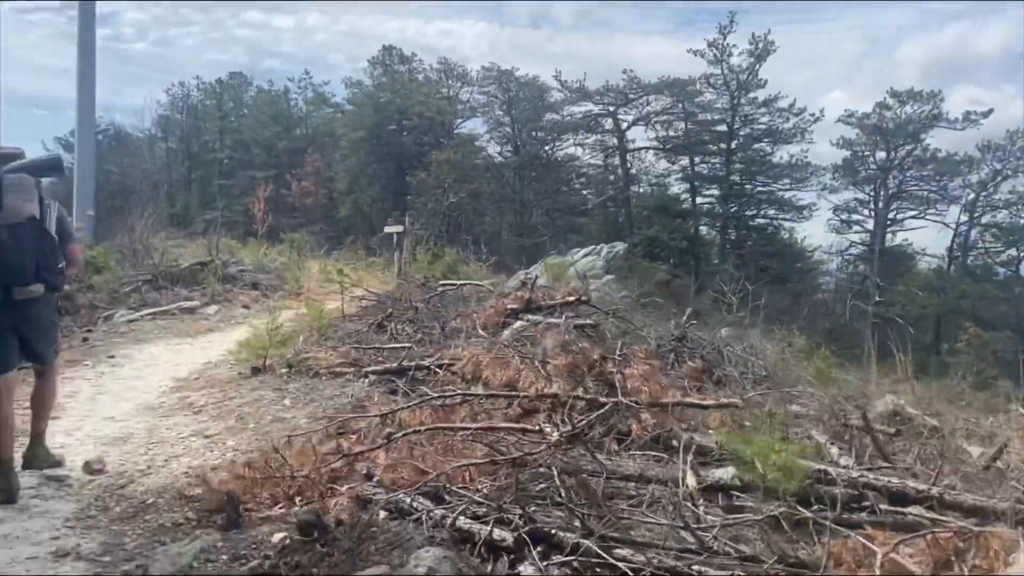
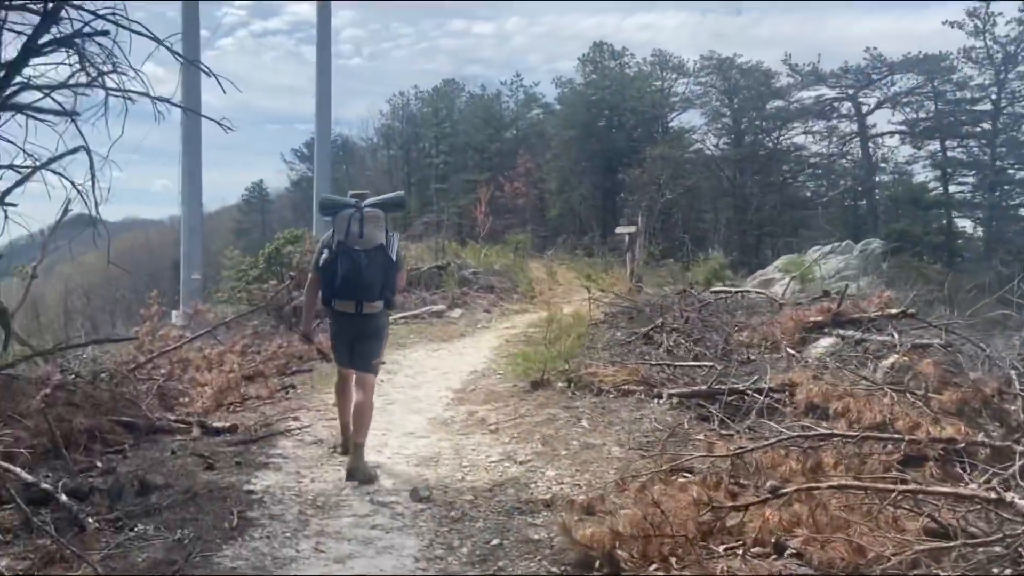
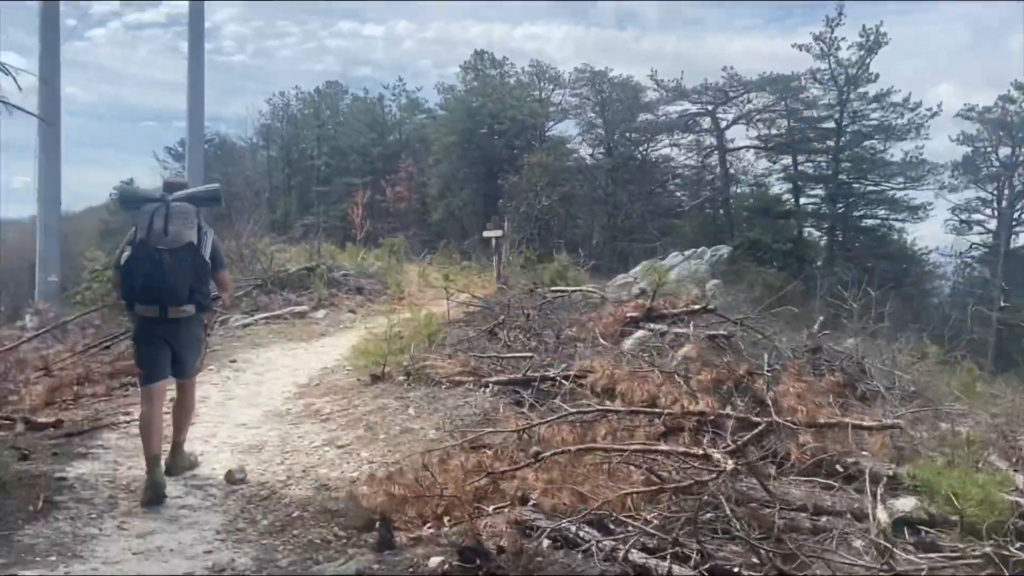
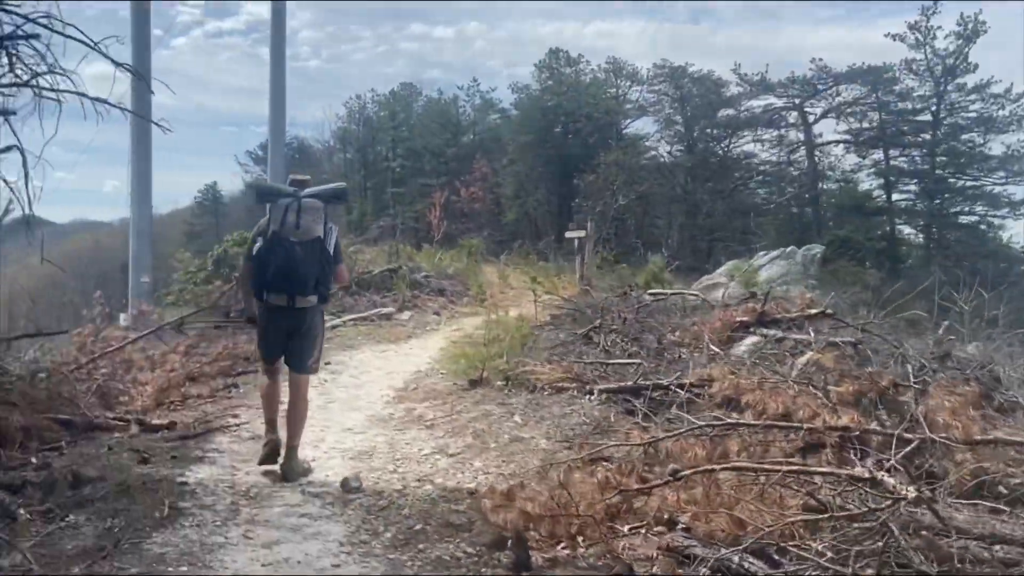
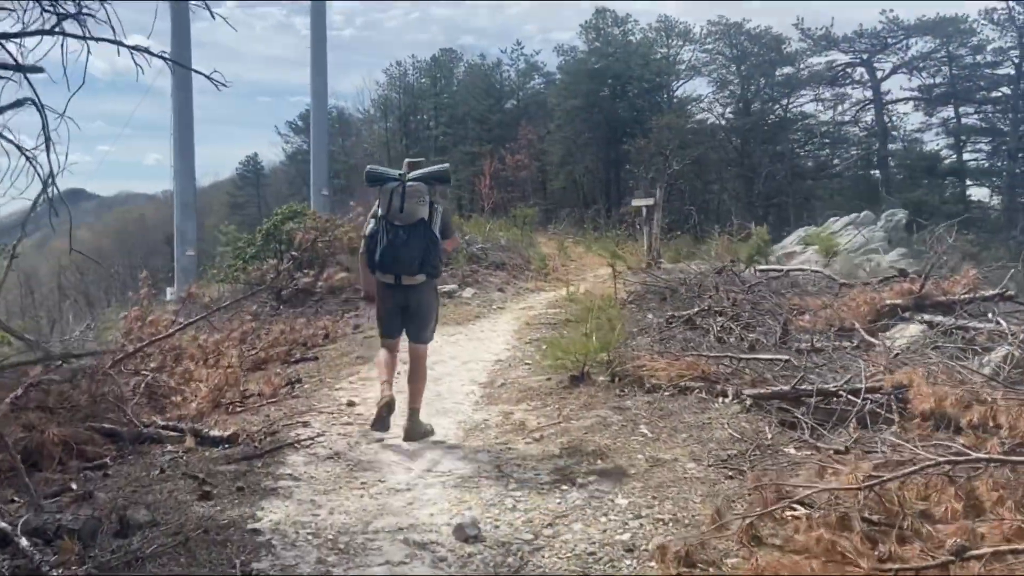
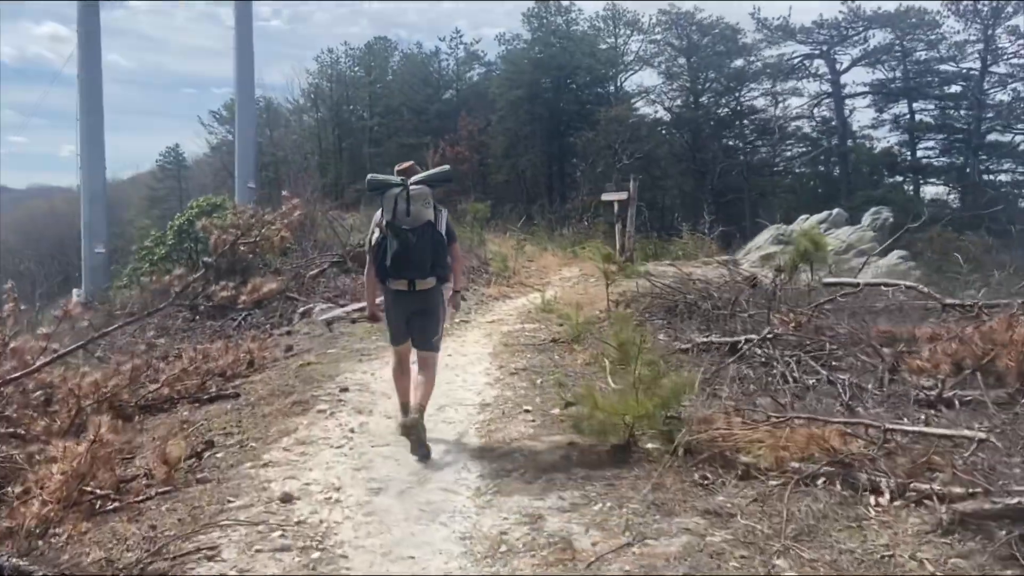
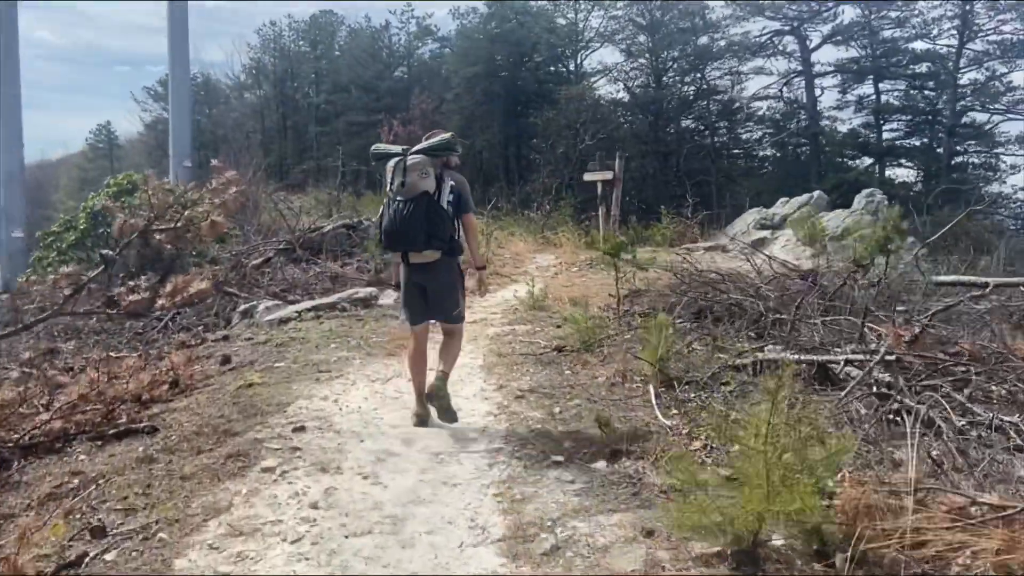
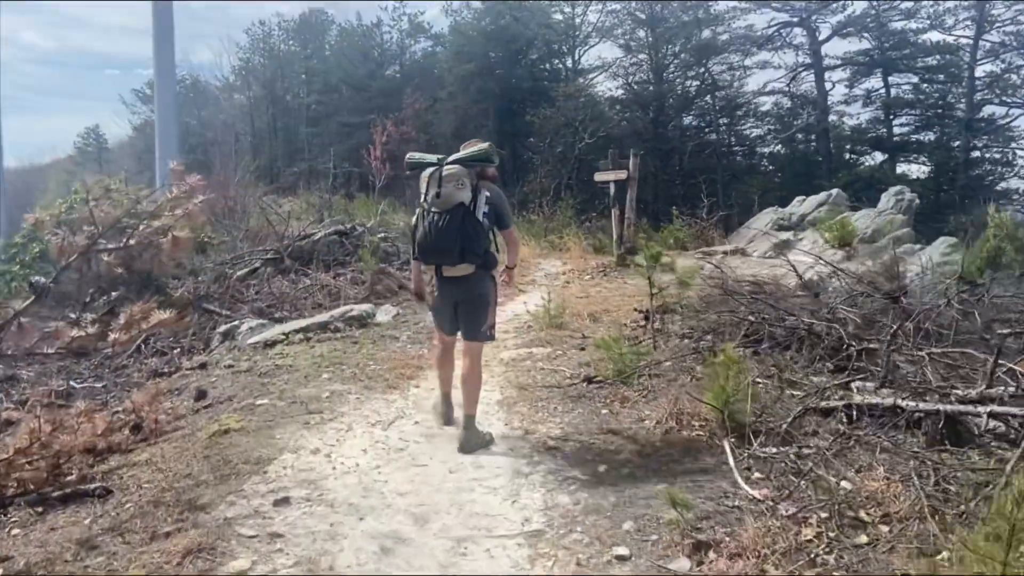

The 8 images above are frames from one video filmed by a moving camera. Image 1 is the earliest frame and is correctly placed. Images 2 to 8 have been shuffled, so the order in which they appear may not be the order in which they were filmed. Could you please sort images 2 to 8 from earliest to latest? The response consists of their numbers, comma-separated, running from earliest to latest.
3, 4, 2, 5, 6, 7, 8
